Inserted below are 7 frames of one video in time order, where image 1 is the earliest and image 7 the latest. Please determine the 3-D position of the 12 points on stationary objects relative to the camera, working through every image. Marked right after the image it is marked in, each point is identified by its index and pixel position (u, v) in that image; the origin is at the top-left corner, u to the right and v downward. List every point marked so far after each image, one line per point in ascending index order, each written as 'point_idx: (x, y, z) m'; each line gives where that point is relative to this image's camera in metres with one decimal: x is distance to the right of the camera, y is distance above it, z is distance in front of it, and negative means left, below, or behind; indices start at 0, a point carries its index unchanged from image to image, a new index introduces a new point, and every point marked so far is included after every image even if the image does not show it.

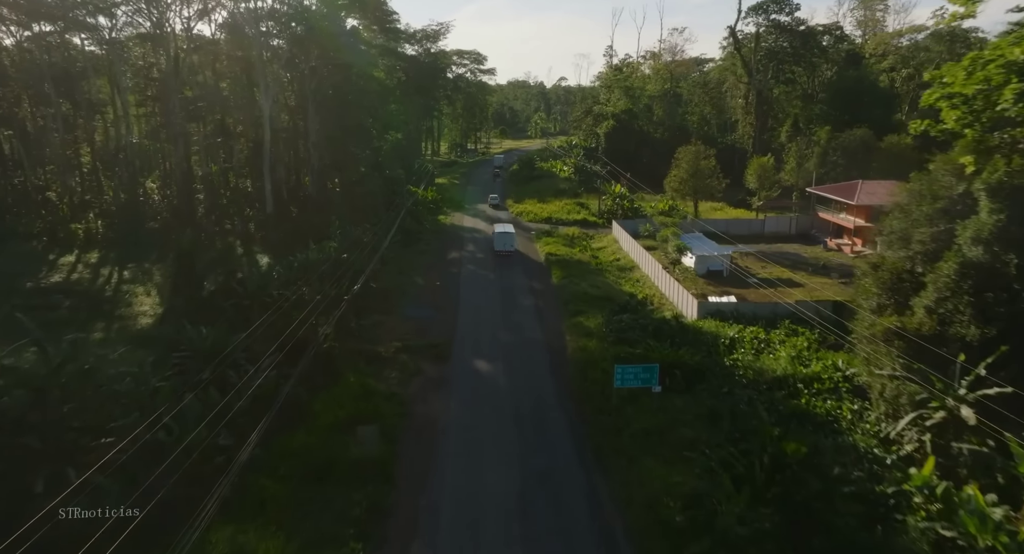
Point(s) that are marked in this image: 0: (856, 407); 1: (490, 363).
0: (+7.2, -2.7, +13.2) m
1: (-0.6, -2.3, +17.2) m
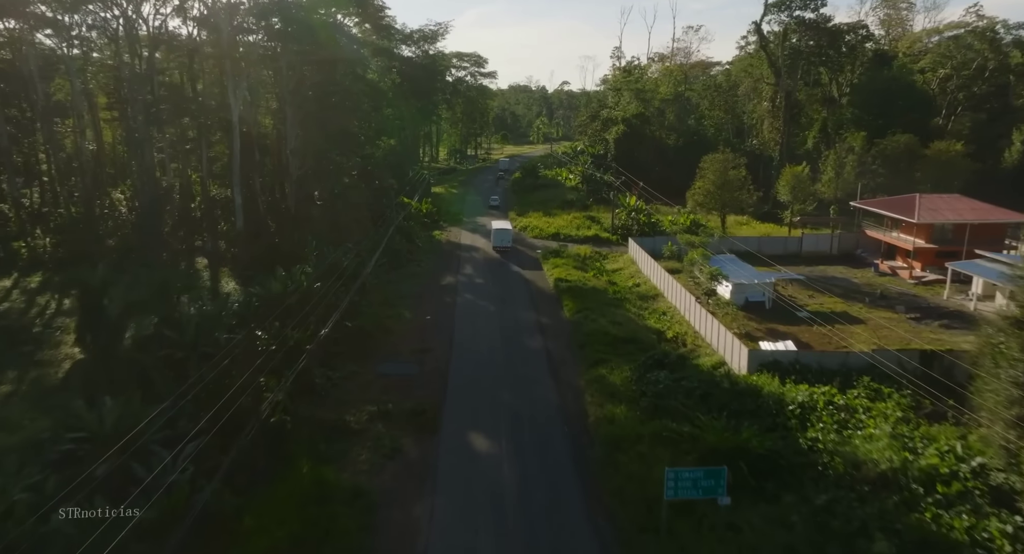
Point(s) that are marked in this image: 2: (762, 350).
0: (+7.3, -3.7, +9.3) m
1: (-0.5, -3.3, +13.3) m
2: (+6.1, -1.8, +15.6) m
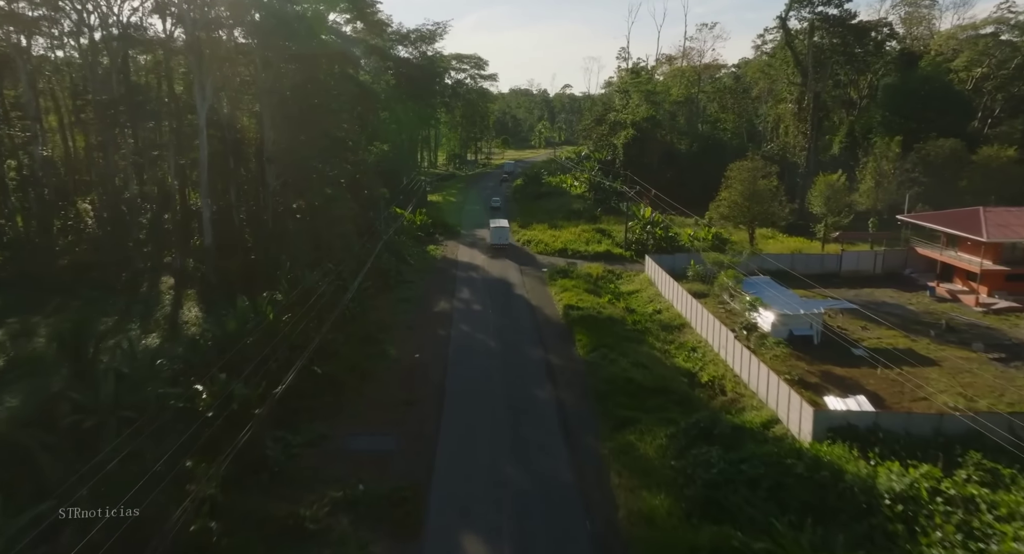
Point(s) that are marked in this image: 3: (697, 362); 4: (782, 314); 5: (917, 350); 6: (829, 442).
0: (+7.4, -4.5, +6.0) m
1: (-0.4, -4.1, +10.0) m
2: (+6.2, -2.6, +12.3) m
3: (+5.2, -2.4, +17.8) m
4: (+7.8, -1.1, +18.4) m
5: (+11.2, -2.0, +17.5) m
6: (+6.0, -3.1, +12.0) m
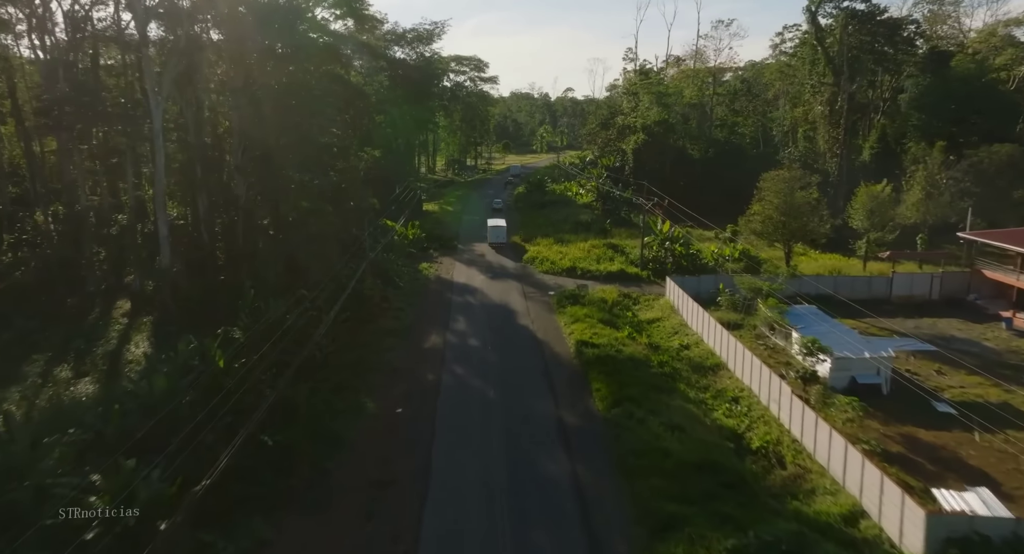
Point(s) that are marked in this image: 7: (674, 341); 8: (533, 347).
0: (+7.4, -5.2, +2.7) m
1: (-0.3, -4.9, +6.7) m
2: (+6.3, -3.4, +9.0) m
3: (+5.3, -3.2, +14.5) m
4: (+7.9, -1.9, +15.1) m
5: (+11.3, -2.8, +14.1) m
6: (+6.1, -3.9, +8.7) m
7: (+5.0, -2.0, +19.8) m
8: (+0.6, -2.1, +18.9) m
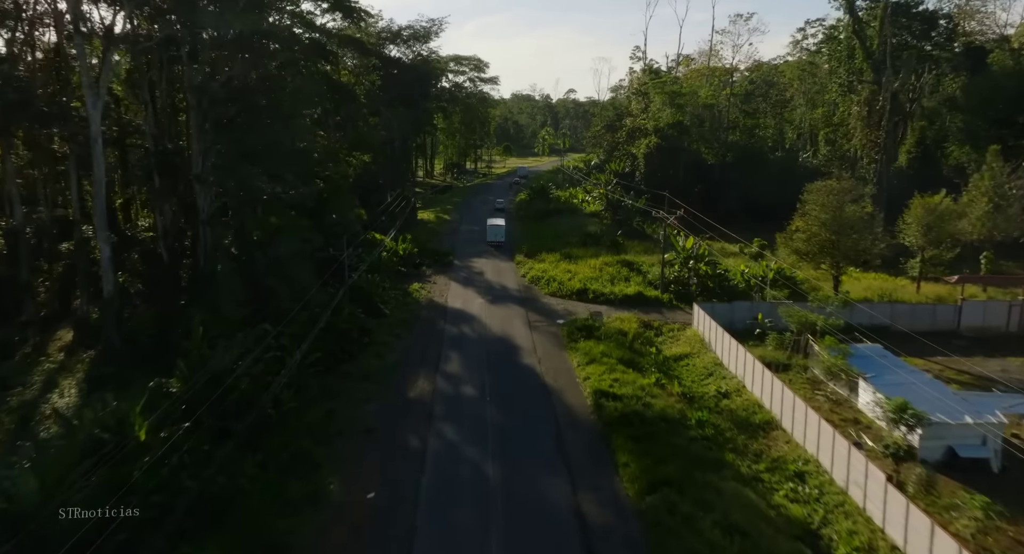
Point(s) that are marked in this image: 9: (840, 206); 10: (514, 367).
0: (+7.5, -6.0, -0.7) m
1: (-0.2, -5.7, +3.4) m
2: (+6.4, -4.2, +5.6) m
3: (+5.4, -4.1, +11.2) m
4: (+8.0, -2.8, +11.8) m
5: (+11.3, -3.7, +10.8) m
6: (+6.2, -4.7, +5.3) m
7: (+5.1, -2.8, +16.4) m
8: (+0.7, -2.9, +15.5) m
9: (+10.1, +2.2, +19.5) m
10: (0.0, -2.4, +17.5) m
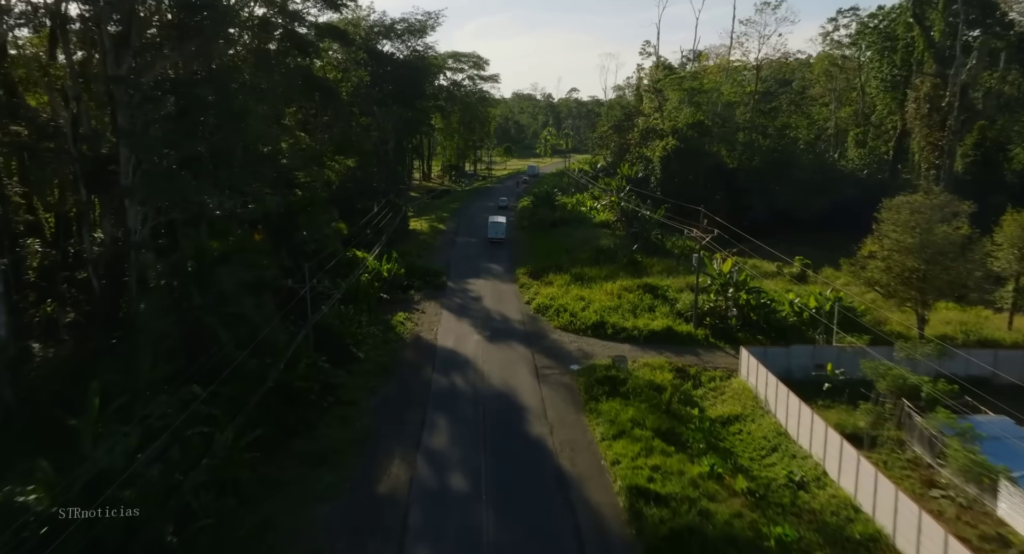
0: (+7.5, -7.0, -4.8) m
1: (-0.2, -6.7, -0.7) m
2: (+6.4, -5.2, +1.6) m
3: (+5.4, -5.0, +7.1) m
4: (+8.1, -3.7, +7.7) m
5: (+11.4, -4.6, +6.7) m
6: (+6.2, -5.7, +1.2) m
7: (+5.2, -3.8, +12.3) m
8: (+0.8, -3.9, +11.5) m
9: (+10.2, +1.2, +15.4) m
10: (+0.1, -3.4, +13.5) m
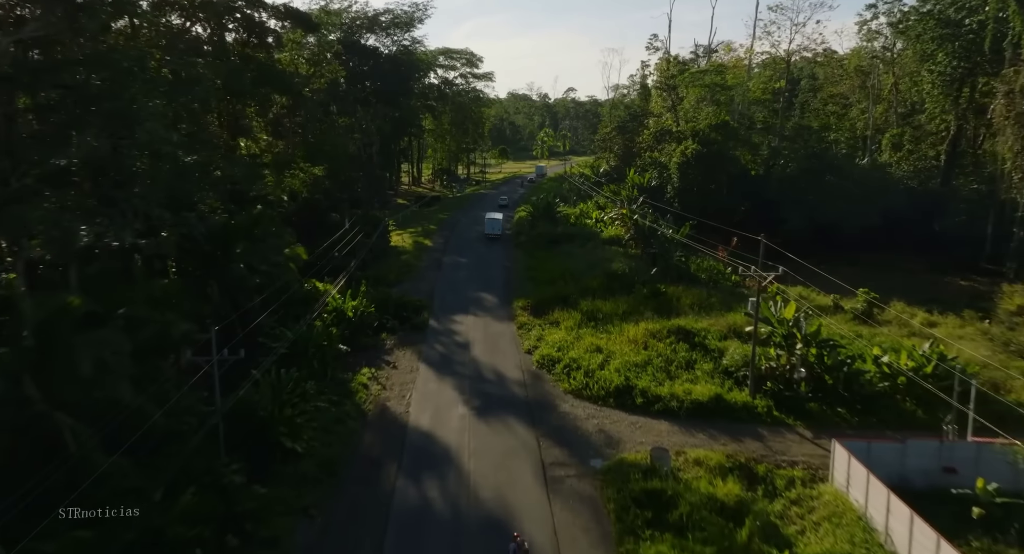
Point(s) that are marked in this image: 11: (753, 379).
0: (+7.7, -8.1, -9.7) m
1: (-0.1, -7.9, -5.7) m
2: (+6.5, -6.3, -3.4) m
3: (+5.5, -6.2, +2.1) m
4: (+8.1, -4.9, +2.7) m
5: (+11.4, -5.8, +1.8) m
6: (+6.3, -6.9, -3.7) m
7: (+5.2, -5.0, +7.4) m
8: (+0.8, -5.1, +6.5) m
9: (+10.1, +0.1, +10.5) m
10: (+0.1, -4.6, +8.5) m
11: (+5.8, -2.4, +15.1) m
